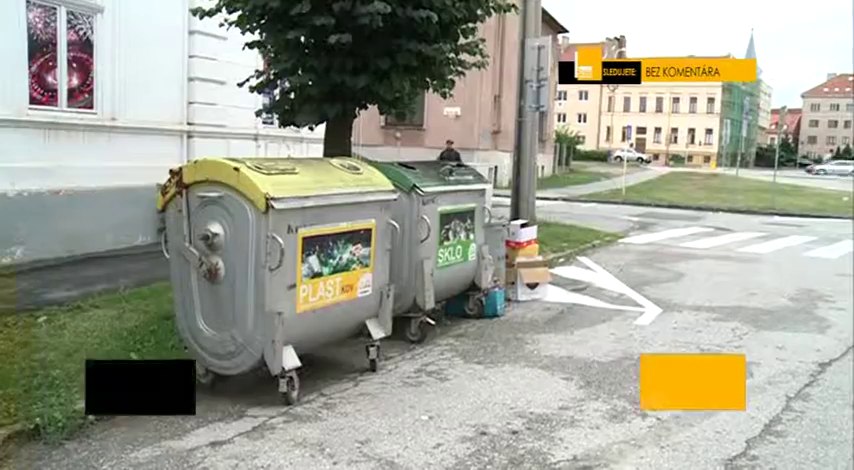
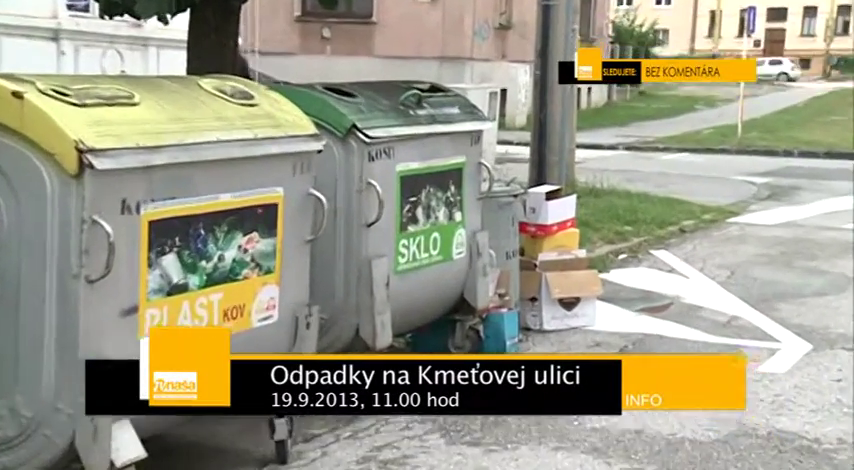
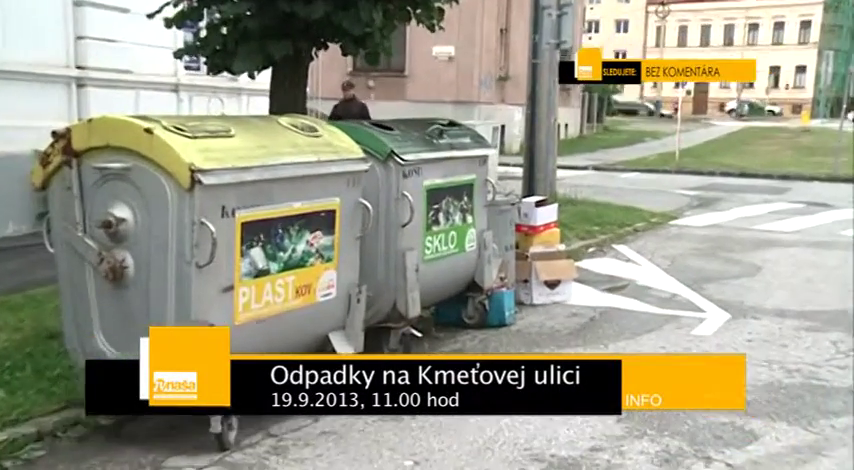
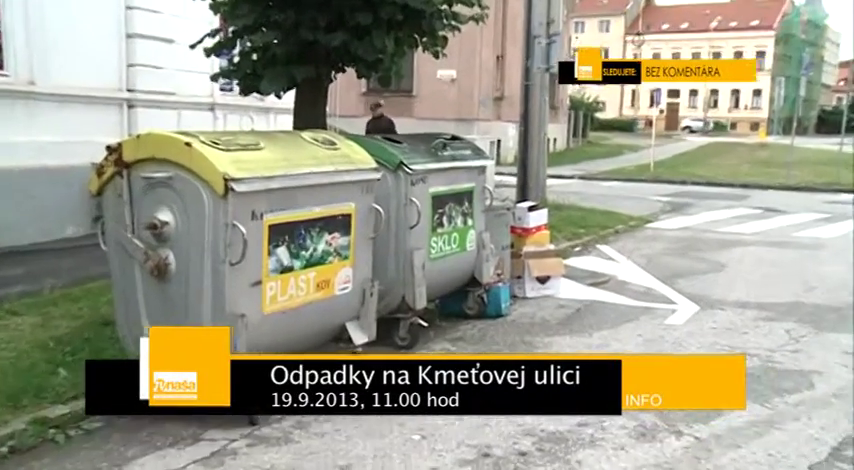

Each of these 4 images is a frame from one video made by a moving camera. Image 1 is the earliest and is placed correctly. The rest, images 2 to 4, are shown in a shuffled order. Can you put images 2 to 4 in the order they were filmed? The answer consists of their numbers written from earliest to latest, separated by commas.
4, 3, 2
